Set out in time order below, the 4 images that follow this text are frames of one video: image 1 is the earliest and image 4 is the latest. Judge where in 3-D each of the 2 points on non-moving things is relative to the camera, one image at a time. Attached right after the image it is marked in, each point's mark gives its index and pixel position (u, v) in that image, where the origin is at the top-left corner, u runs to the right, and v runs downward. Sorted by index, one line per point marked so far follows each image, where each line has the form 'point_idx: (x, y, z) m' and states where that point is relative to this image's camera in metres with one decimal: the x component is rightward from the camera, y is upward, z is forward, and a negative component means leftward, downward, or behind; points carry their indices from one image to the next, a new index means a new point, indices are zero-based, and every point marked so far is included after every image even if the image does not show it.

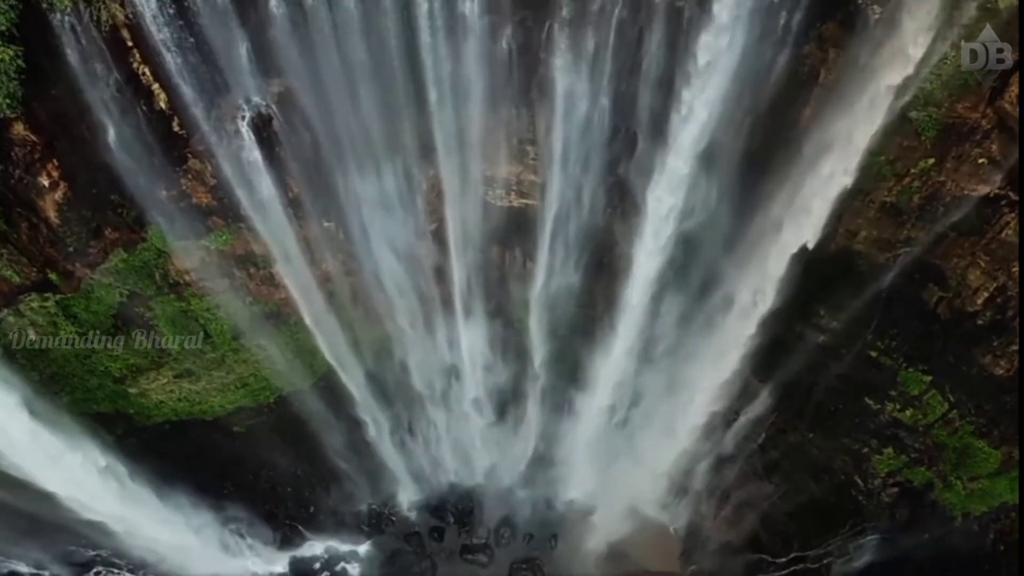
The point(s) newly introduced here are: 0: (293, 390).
0: (-2.8, -1.3, +10.4) m
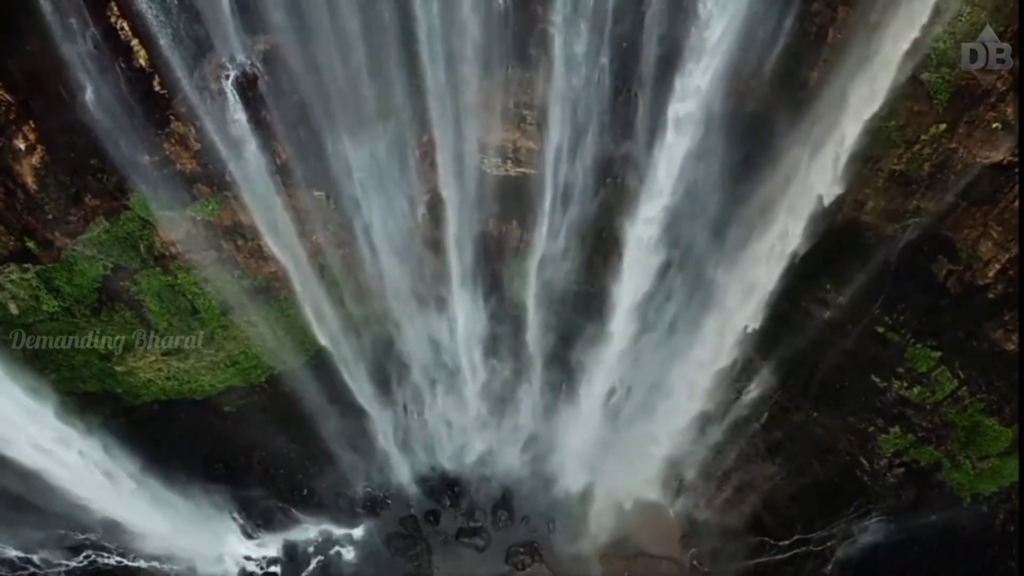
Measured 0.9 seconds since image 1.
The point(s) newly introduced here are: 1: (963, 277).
0: (-2.8, -1.0, +10.1) m
1: (+4.7, +0.1, +8.5) m
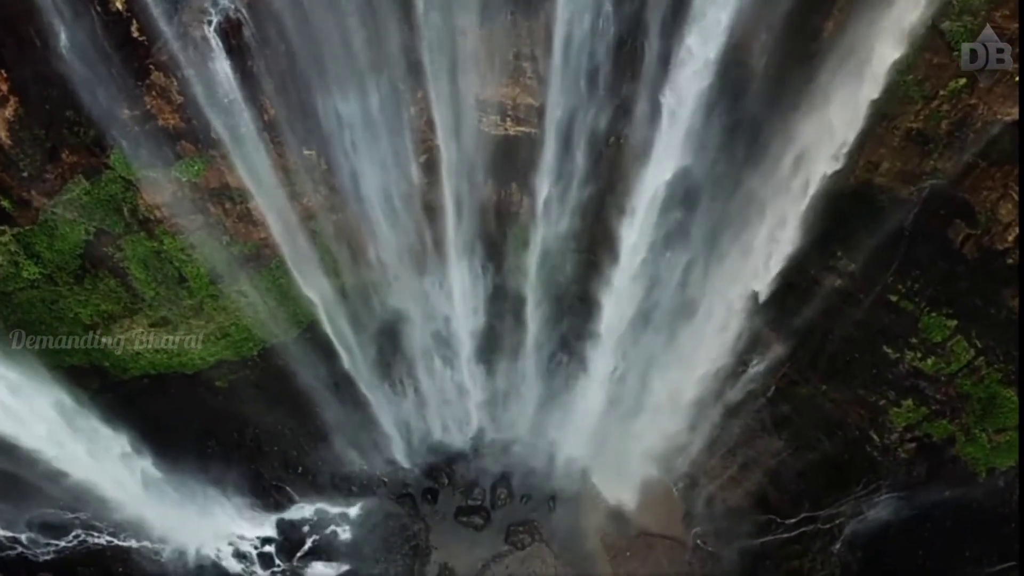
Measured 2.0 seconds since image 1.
0: (-2.8, -0.6, +9.8) m
1: (+4.7, +0.5, +8.2) m
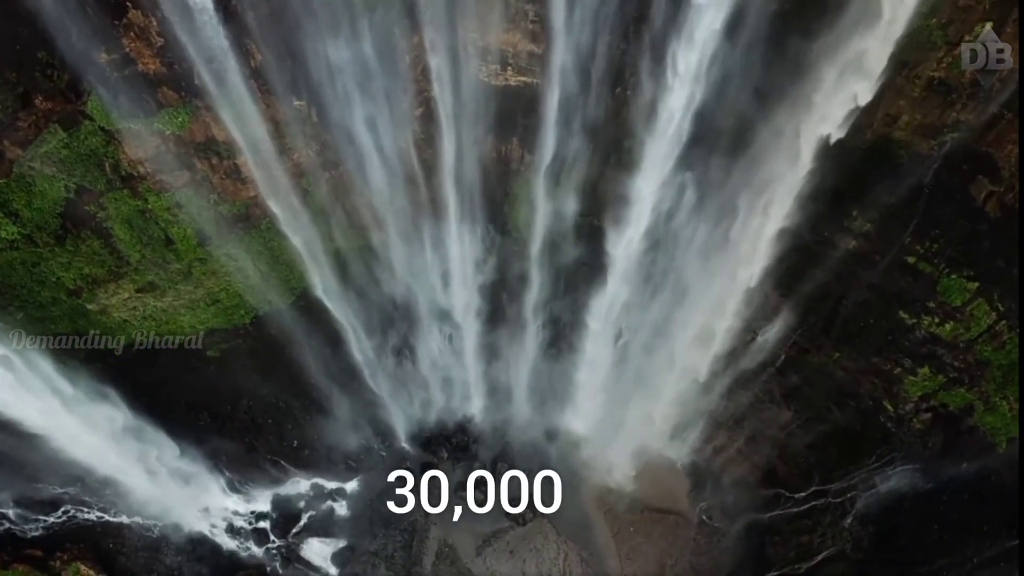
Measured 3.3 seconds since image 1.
0: (-2.8, -0.2, +9.4) m
1: (+4.7, +0.9, +7.8) m
